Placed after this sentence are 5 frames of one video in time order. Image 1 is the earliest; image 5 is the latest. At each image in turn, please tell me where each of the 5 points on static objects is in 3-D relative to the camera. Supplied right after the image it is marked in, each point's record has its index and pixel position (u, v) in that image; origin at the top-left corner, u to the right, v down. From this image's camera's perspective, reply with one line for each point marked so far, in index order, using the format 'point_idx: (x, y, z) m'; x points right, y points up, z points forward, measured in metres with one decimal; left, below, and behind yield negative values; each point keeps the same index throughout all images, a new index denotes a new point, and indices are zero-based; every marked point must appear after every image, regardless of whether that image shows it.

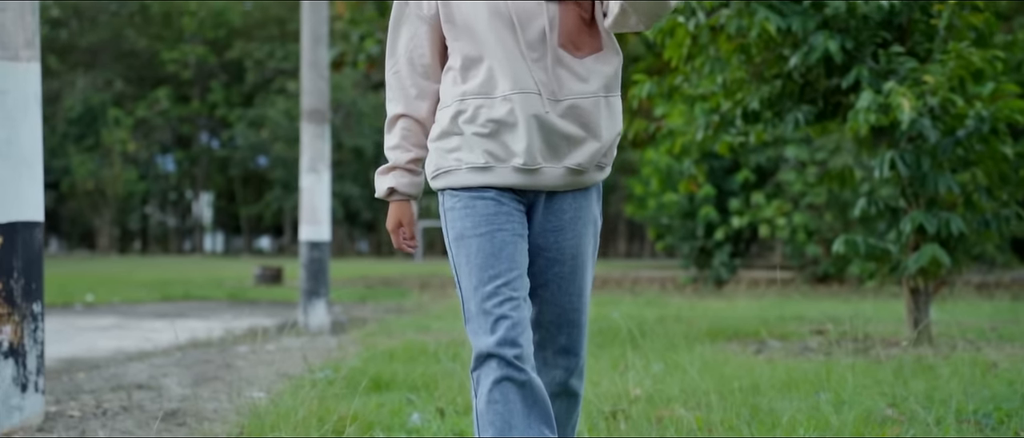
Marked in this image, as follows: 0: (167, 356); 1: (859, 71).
0: (-2.2, -0.9, +7.4) m
1: (+1.9, +0.8, +6.3) m
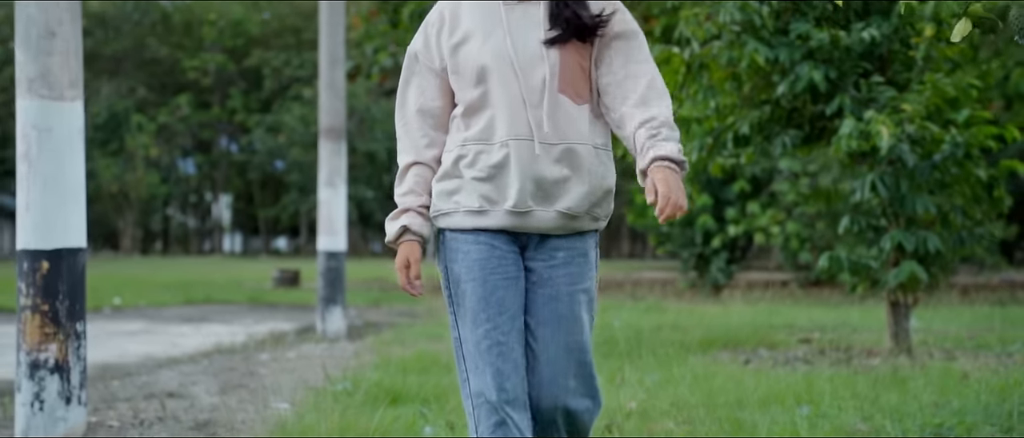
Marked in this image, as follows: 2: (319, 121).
0: (-2.2, -1.0, +7.9) m
1: (+1.9, +0.7, +6.7) m
2: (-1.6, +0.8, +9.3) m
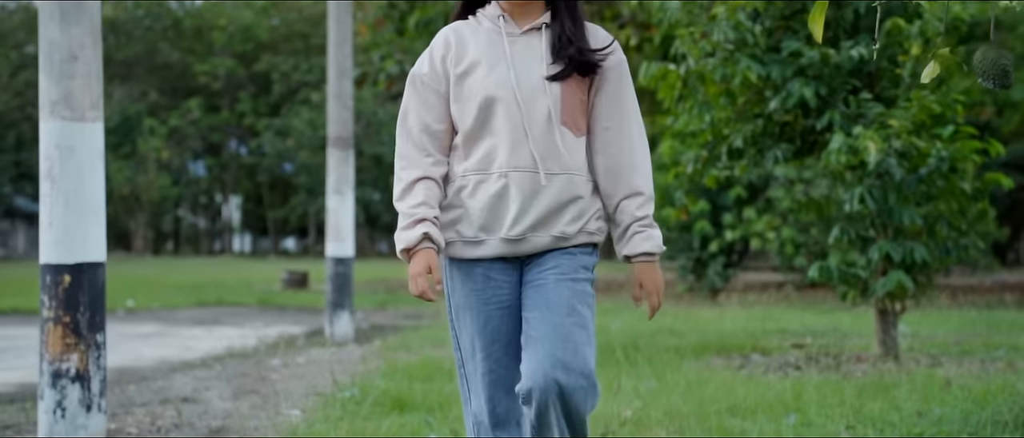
0: (-2.2, -1.1, +8.2) m
1: (+1.9, +0.6, +7.0) m
2: (-1.5, +0.7, +9.6) m
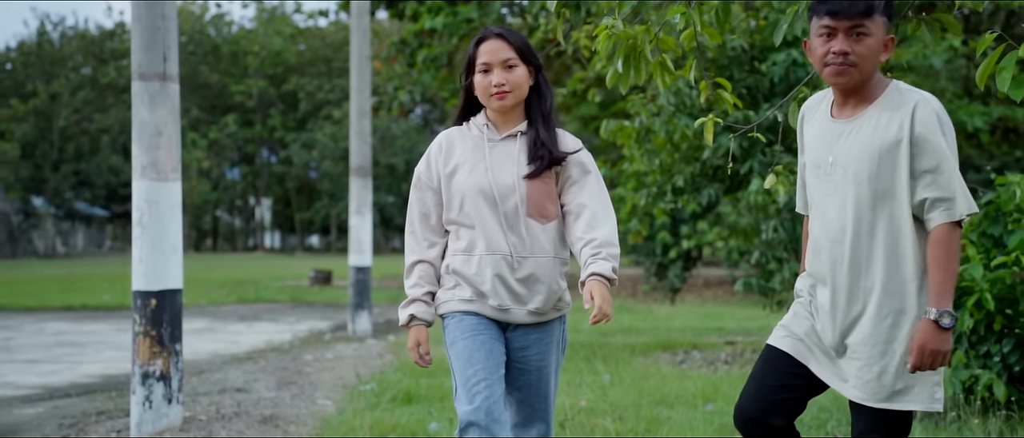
0: (-2.3, -1.3, +10.1) m
1: (+1.8, +0.4, +8.8) m
2: (-1.6, +0.6, +11.4) m
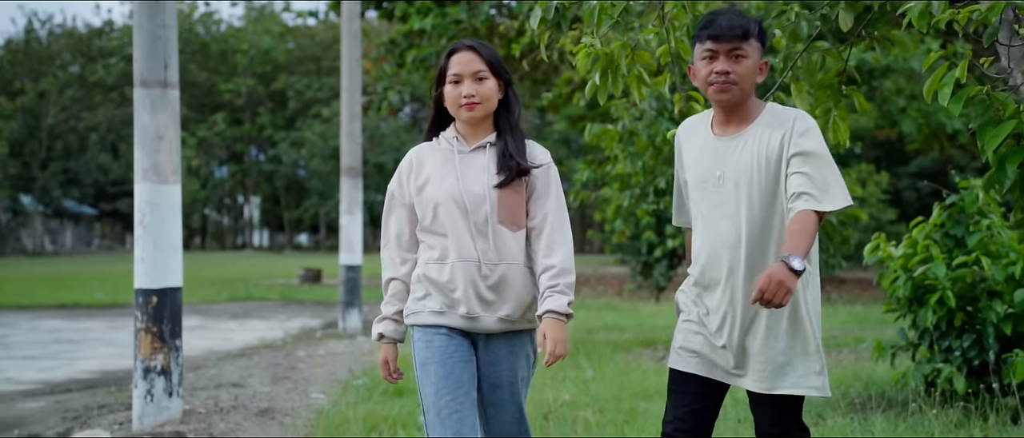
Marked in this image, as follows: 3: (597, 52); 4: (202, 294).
0: (-2.4, -1.3, +10.4) m
1: (+1.7, +0.4, +9.1) m
2: (-1.8, +0.6, +11.7) m
3: (+0.4, +0.7, +5.1) m
4: (-3.9, -0.9, +14.2) m
